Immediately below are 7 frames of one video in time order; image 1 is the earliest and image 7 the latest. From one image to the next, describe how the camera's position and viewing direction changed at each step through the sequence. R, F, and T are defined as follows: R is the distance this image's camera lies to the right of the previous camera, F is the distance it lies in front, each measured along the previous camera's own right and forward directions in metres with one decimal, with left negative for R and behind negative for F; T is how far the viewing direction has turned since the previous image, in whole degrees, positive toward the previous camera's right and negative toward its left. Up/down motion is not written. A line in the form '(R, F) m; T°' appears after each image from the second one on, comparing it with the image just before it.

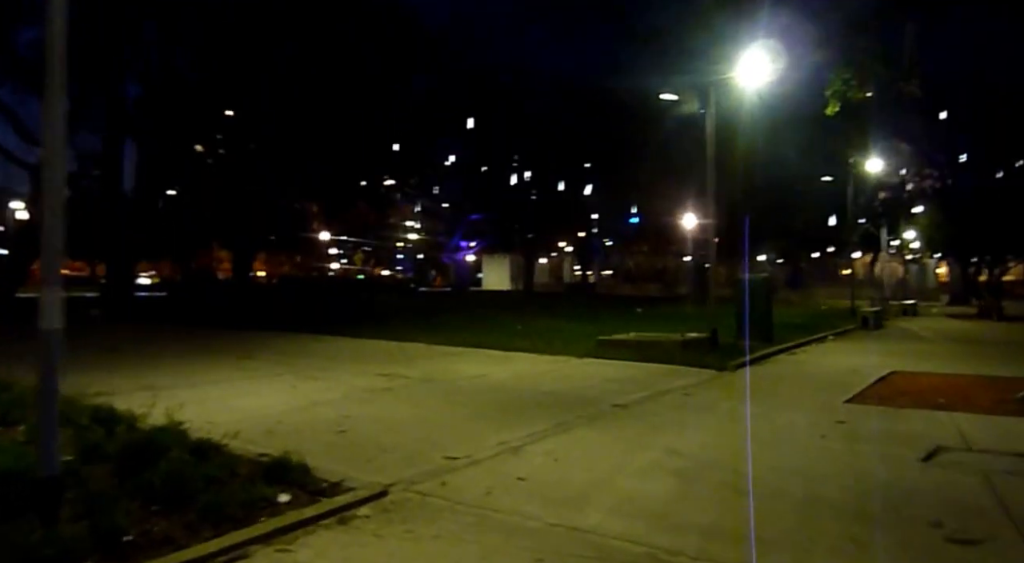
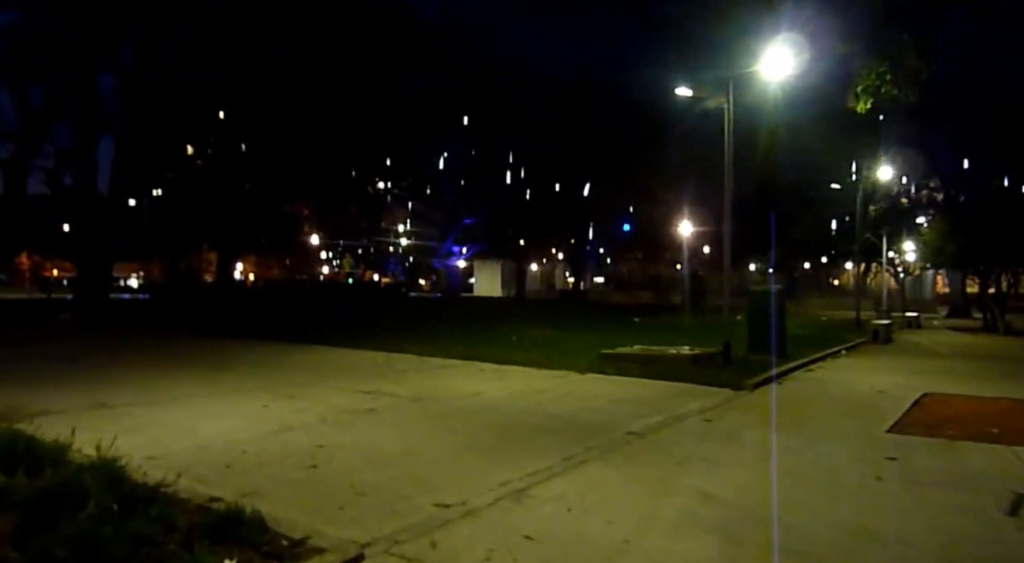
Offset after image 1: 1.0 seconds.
(-0.1, +1.1) m; +1°
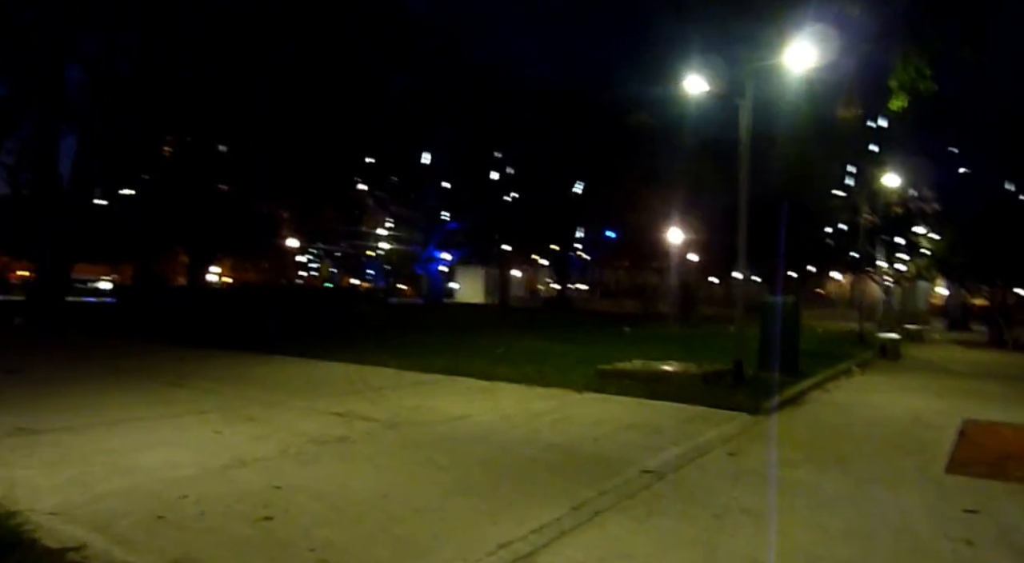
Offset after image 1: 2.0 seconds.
(-0.2, +1.3) m; +2°
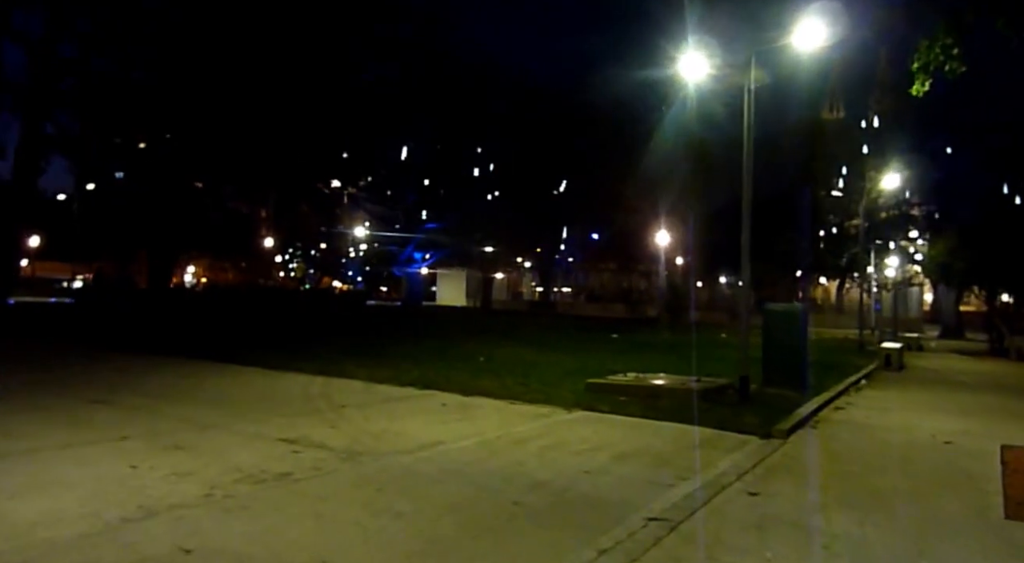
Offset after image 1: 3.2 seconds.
(0.0, +1.3) m; +1°
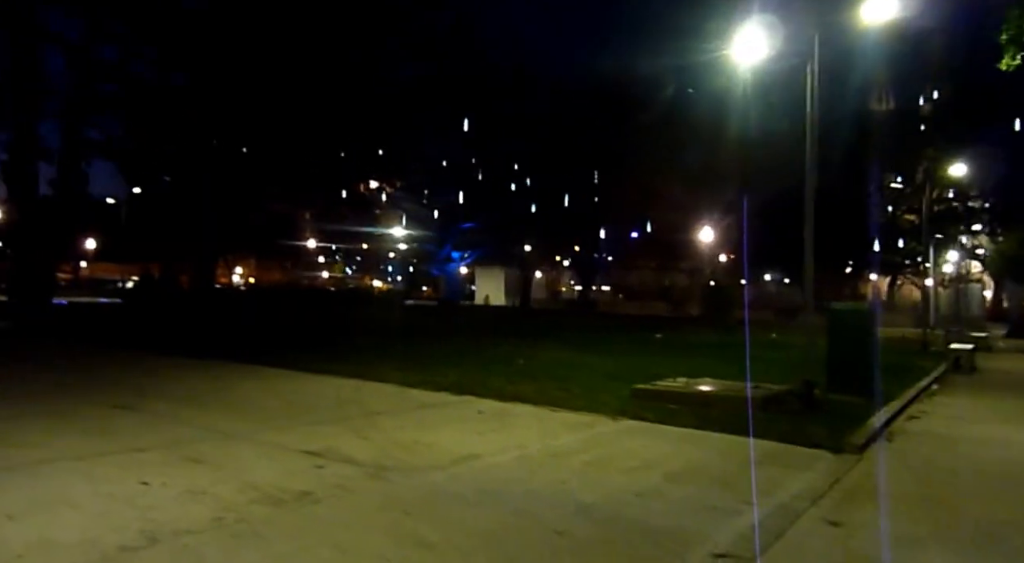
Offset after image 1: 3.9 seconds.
(0.0, +0.7) m; -3°
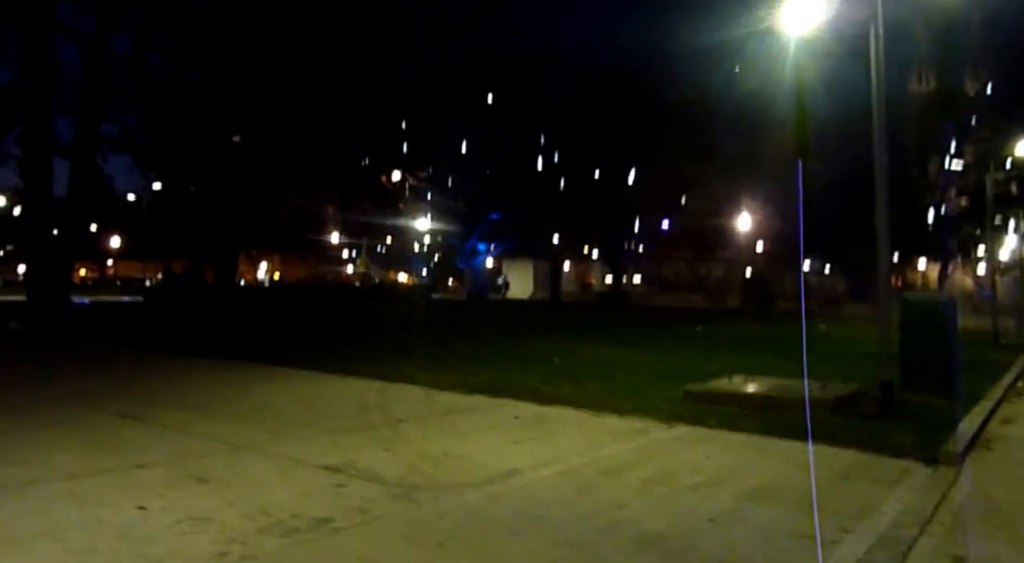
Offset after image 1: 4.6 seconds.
(-0.2, +0.9) m; -2°
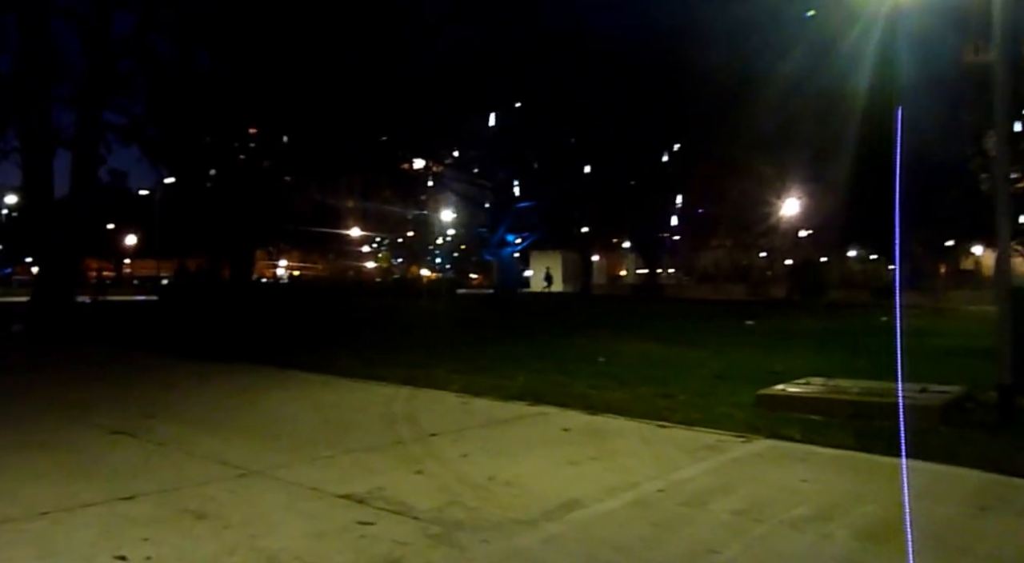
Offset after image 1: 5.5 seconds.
(-0.2, +1.2) m; -2°
